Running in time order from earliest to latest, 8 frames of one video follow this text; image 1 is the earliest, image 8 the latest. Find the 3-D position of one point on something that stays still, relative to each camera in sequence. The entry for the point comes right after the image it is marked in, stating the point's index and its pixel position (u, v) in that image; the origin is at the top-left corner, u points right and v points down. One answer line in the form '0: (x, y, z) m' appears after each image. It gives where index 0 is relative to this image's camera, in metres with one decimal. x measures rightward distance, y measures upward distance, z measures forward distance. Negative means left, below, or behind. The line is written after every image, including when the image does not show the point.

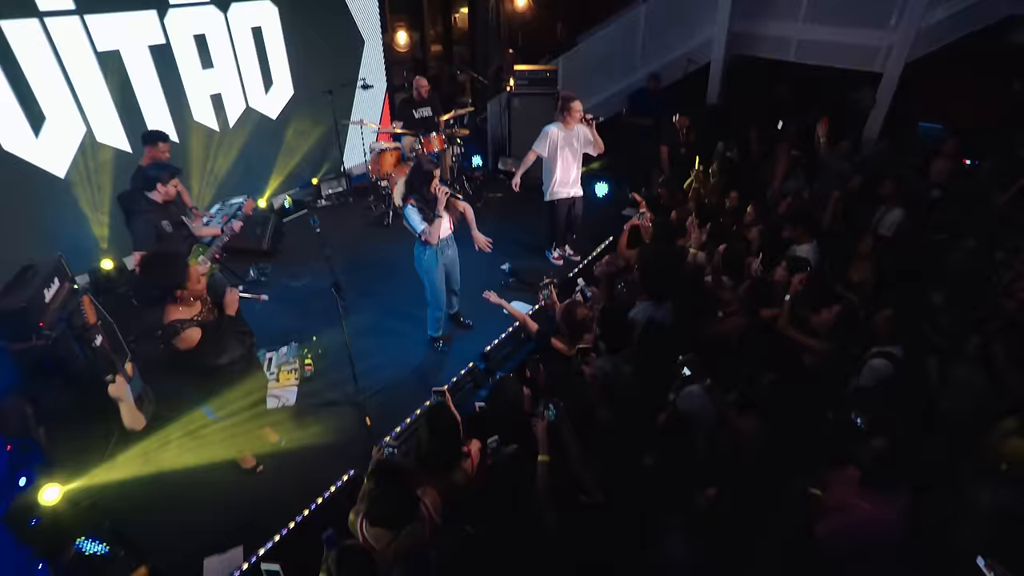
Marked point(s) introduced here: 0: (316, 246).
0: (-1.8, +0.4, +6.8) m
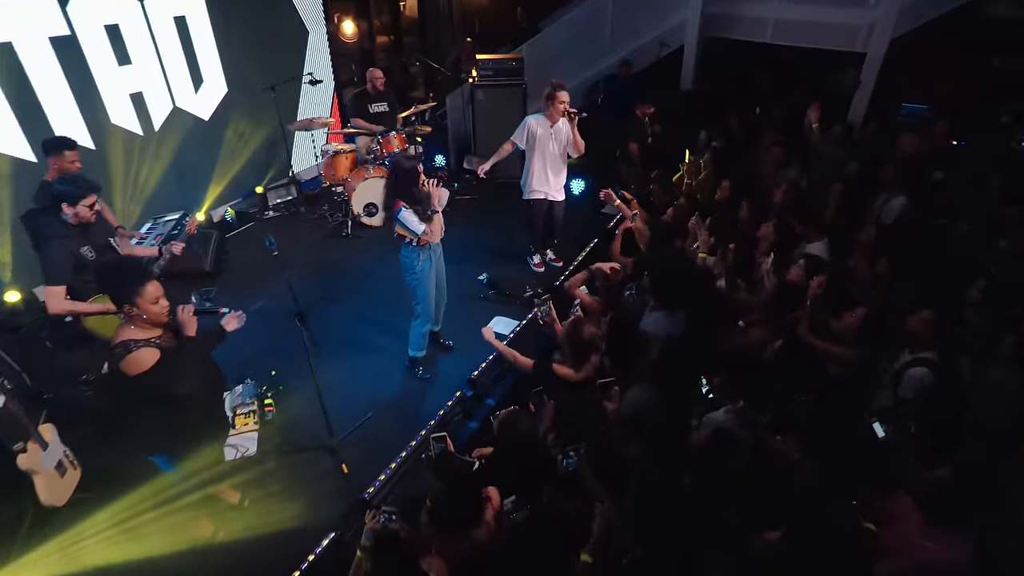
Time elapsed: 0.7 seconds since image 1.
0: (-2.0, +0.2, +6.0) m
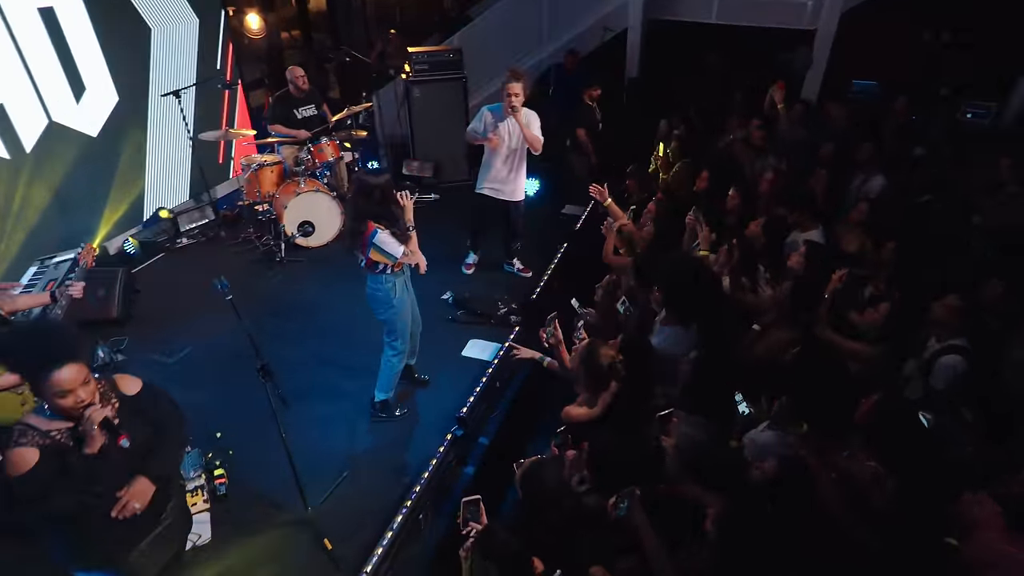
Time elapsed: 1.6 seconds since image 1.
0: (-2.2, 0.0, +5.1) m
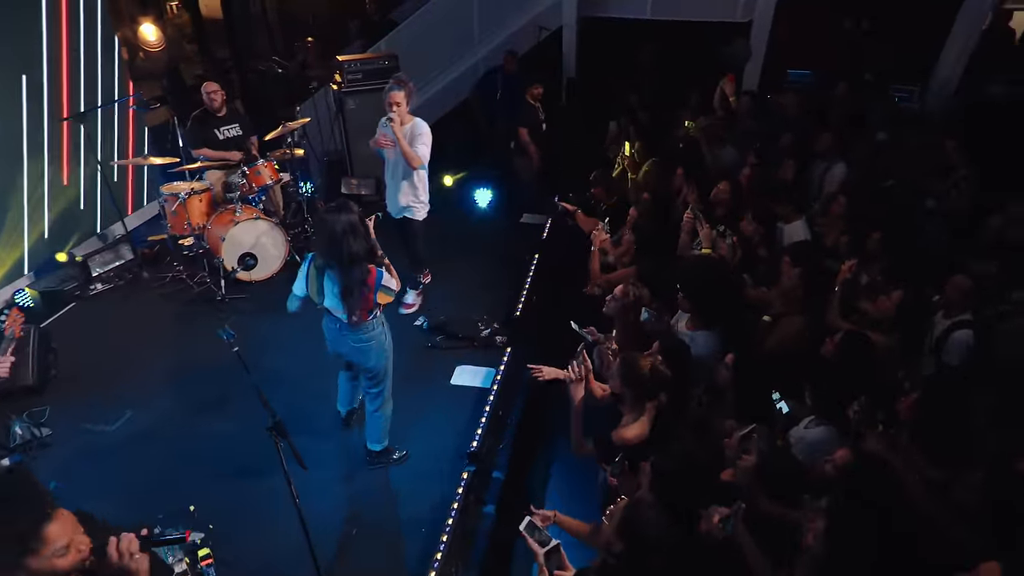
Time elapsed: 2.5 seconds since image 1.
0: (-2.4, -0.4, +4.4) m
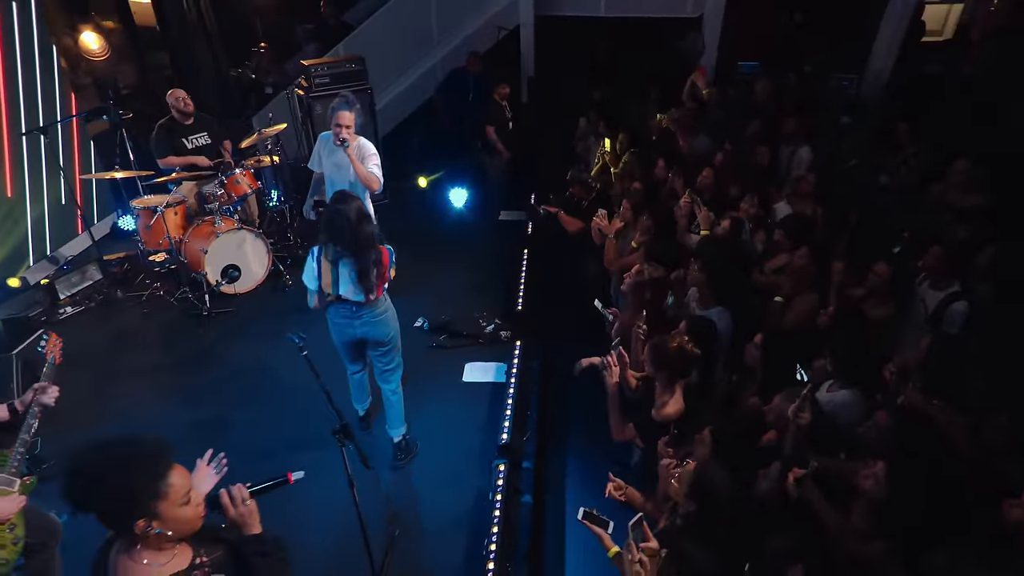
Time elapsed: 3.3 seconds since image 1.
0: (-2.3, -0.5, +4.1) m
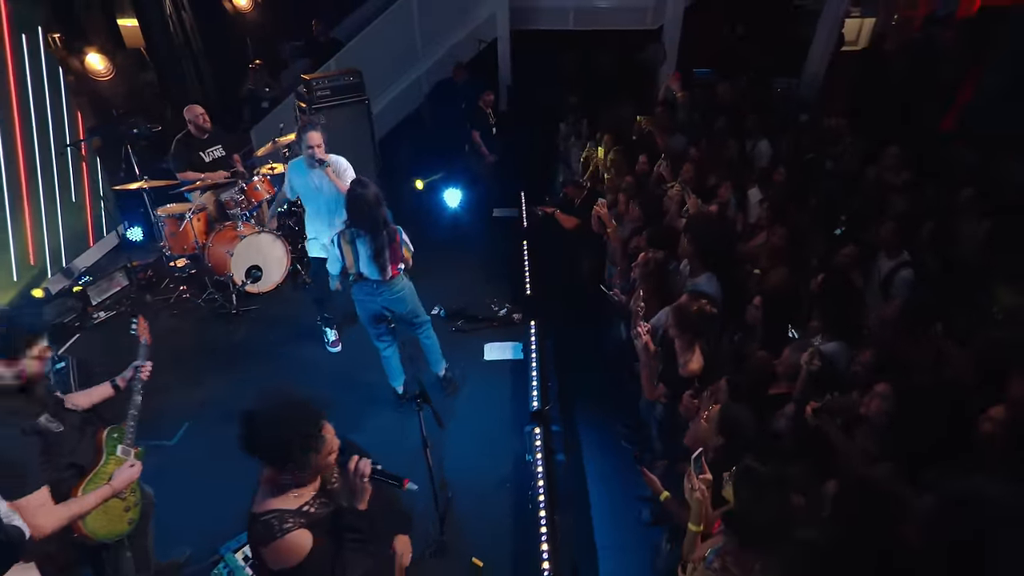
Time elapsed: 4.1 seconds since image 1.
0: (-2.2, -0.5, +4.3) m
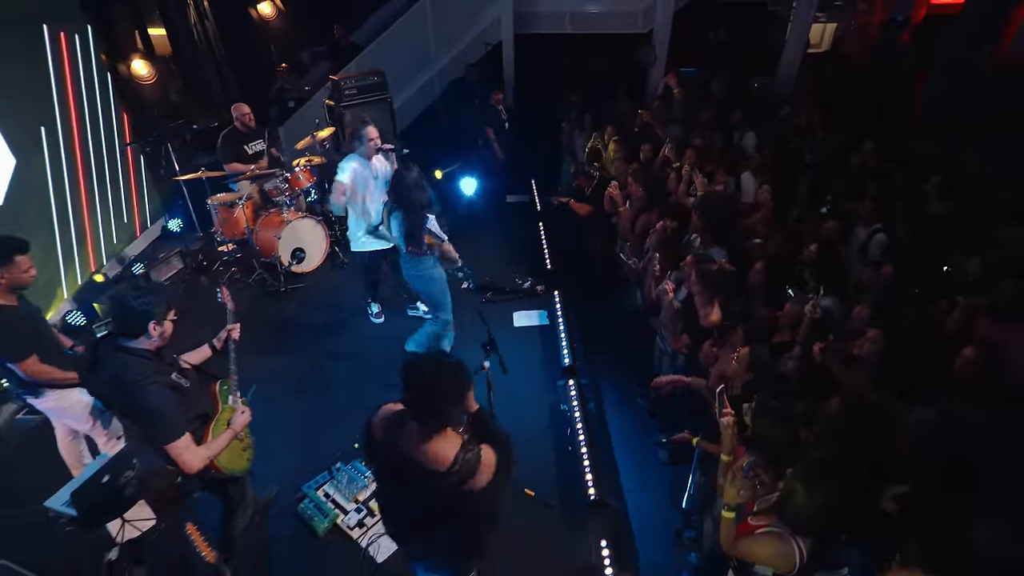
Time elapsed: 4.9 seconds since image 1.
0: (-2.0, -0.4, +4.7) m
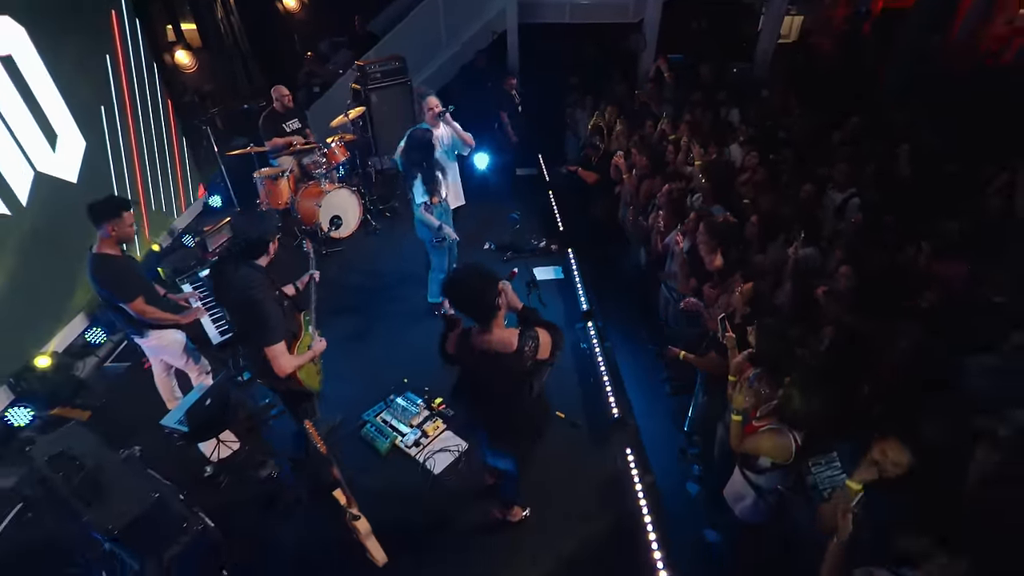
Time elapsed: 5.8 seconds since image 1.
0: (-1.8, -0.1, +5.3) m
